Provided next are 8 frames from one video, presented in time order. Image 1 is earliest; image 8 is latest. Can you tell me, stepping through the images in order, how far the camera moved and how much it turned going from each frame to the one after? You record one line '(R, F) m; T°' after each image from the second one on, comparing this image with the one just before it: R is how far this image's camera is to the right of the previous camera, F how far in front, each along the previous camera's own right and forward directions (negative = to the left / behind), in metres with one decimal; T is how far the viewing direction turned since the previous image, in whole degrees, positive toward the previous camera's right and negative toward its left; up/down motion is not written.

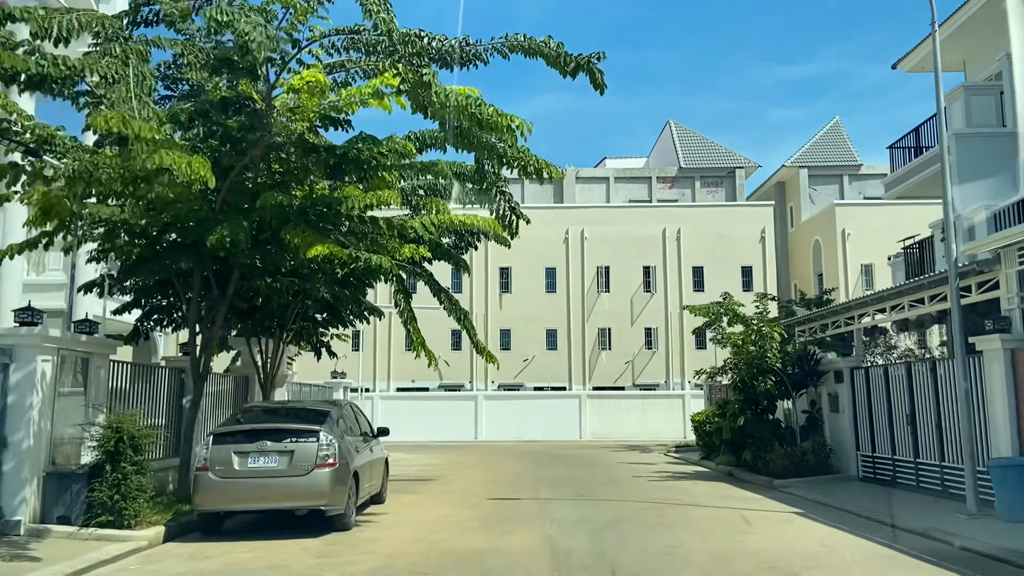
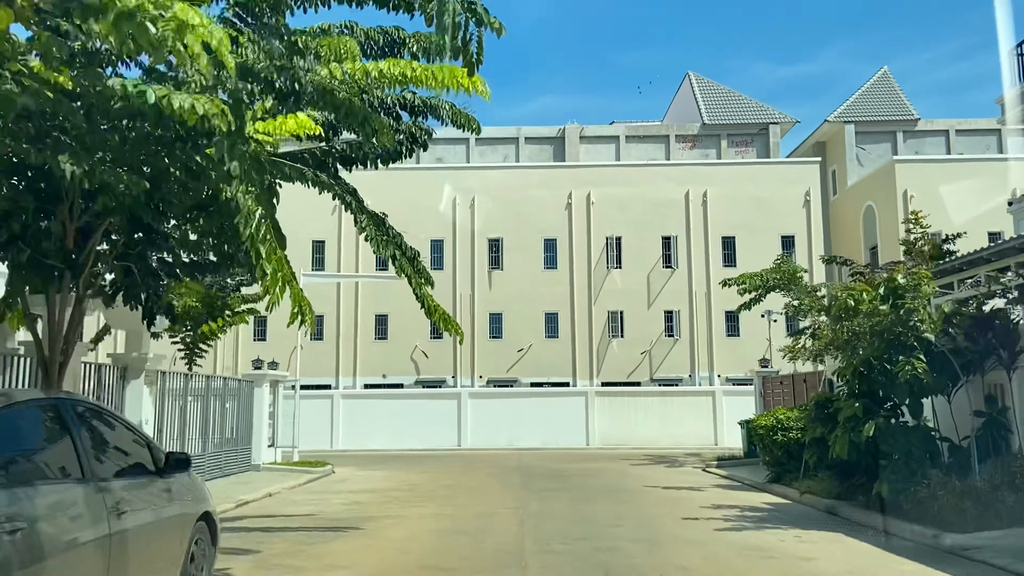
(+0.4, +8.2) m; 0°
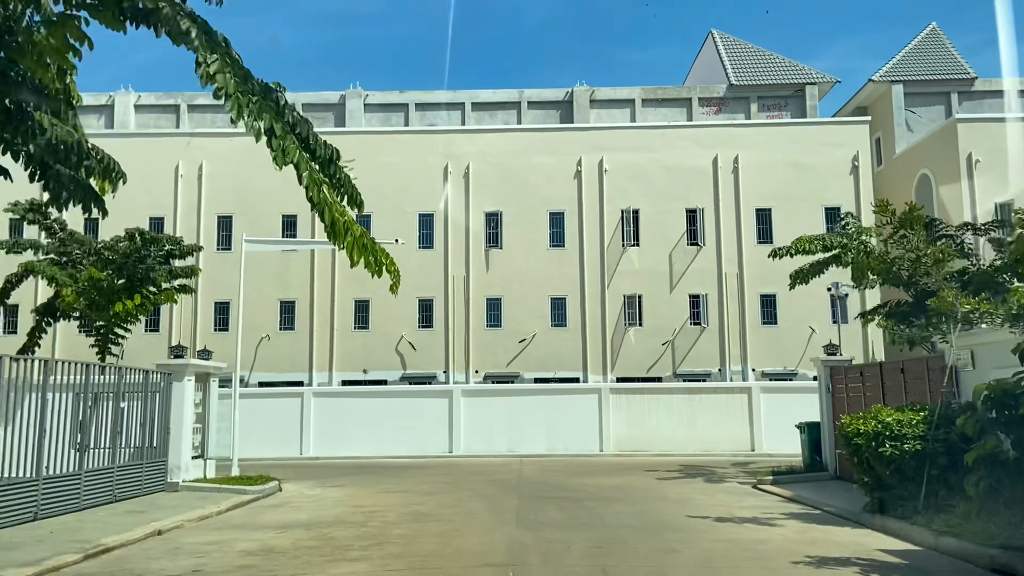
(+0.2, +5.3) m; 0°
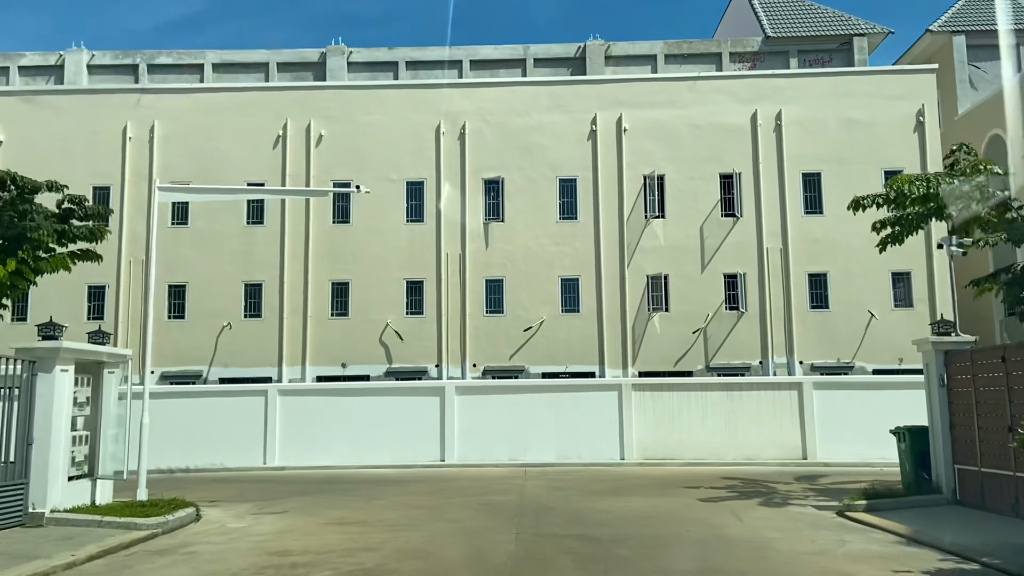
(+0.2, +4.9) m; -1°
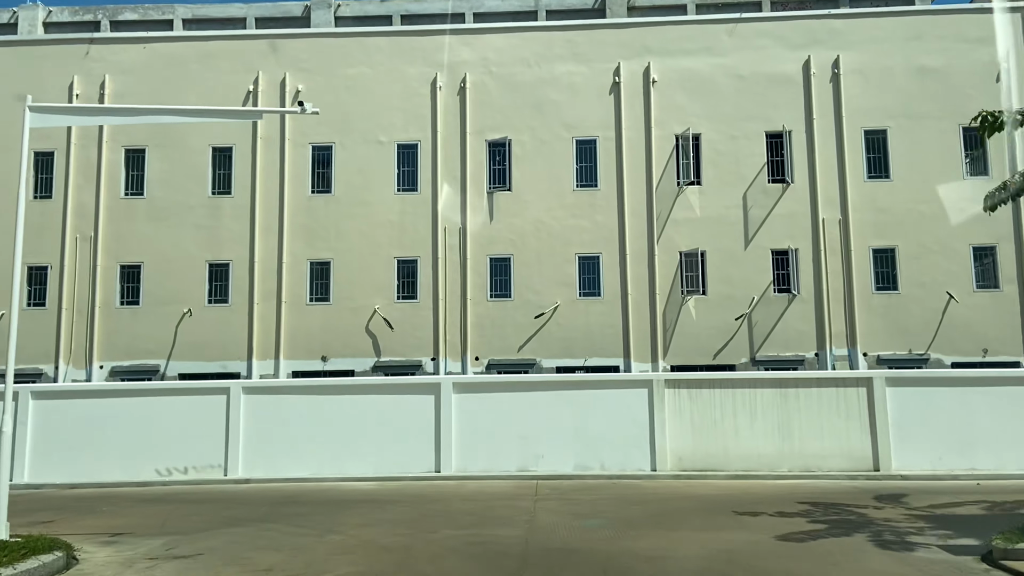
(+0.1, +4.3) m; -1°
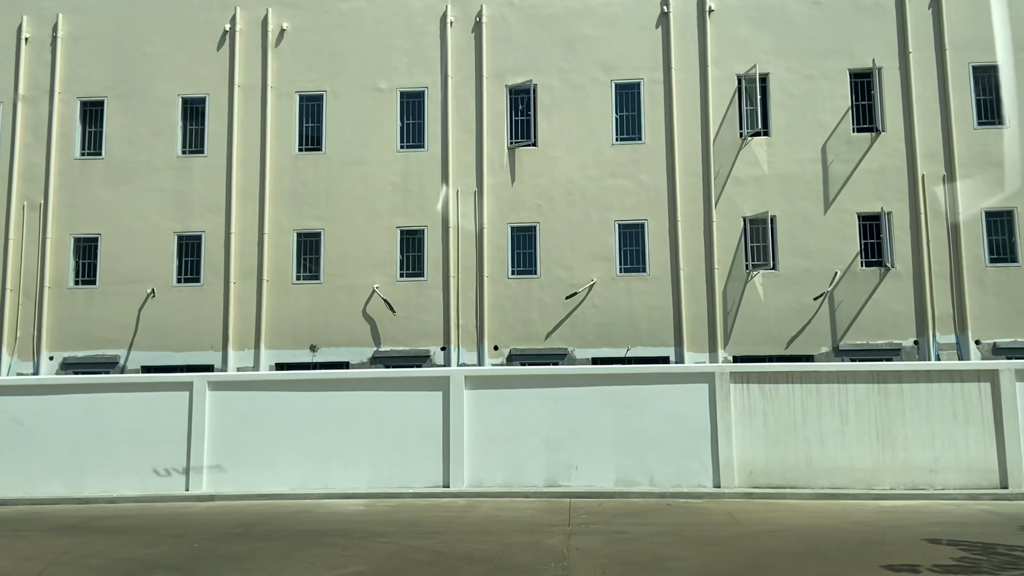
(0.0, +4.2) m; -2°
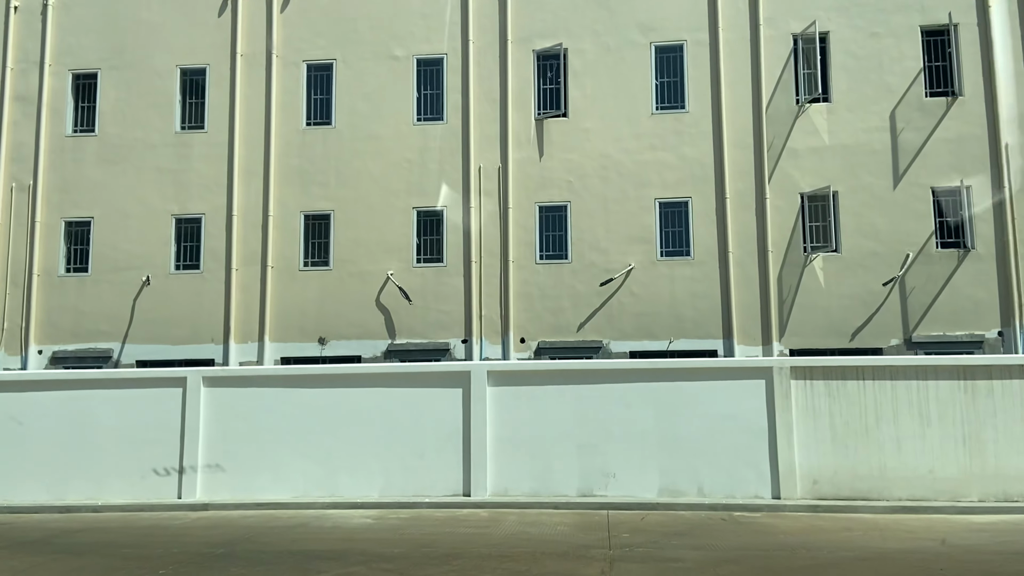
(0.0, +2.0) m; -2°
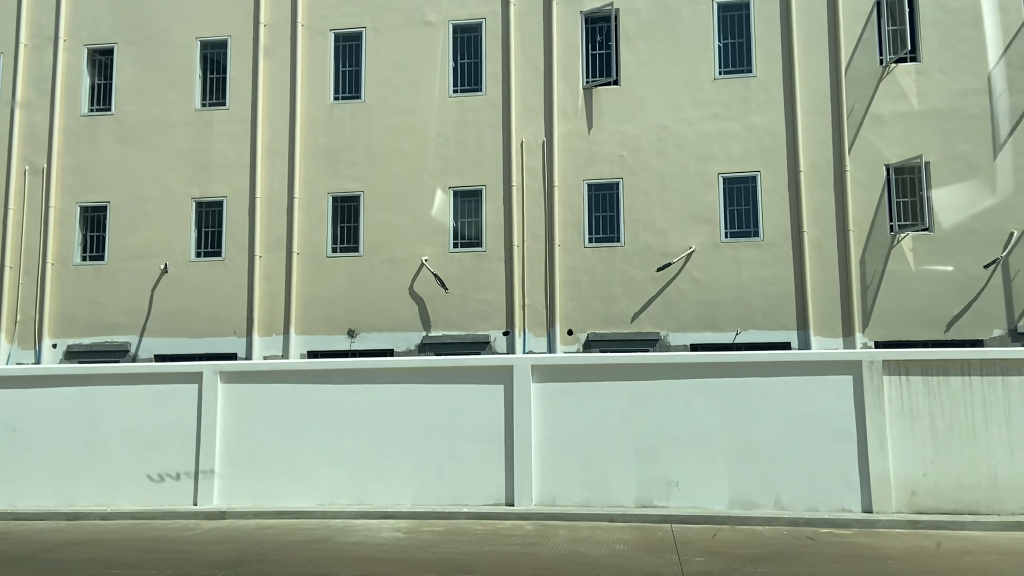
(-0.1, +1.7) m; -3°
